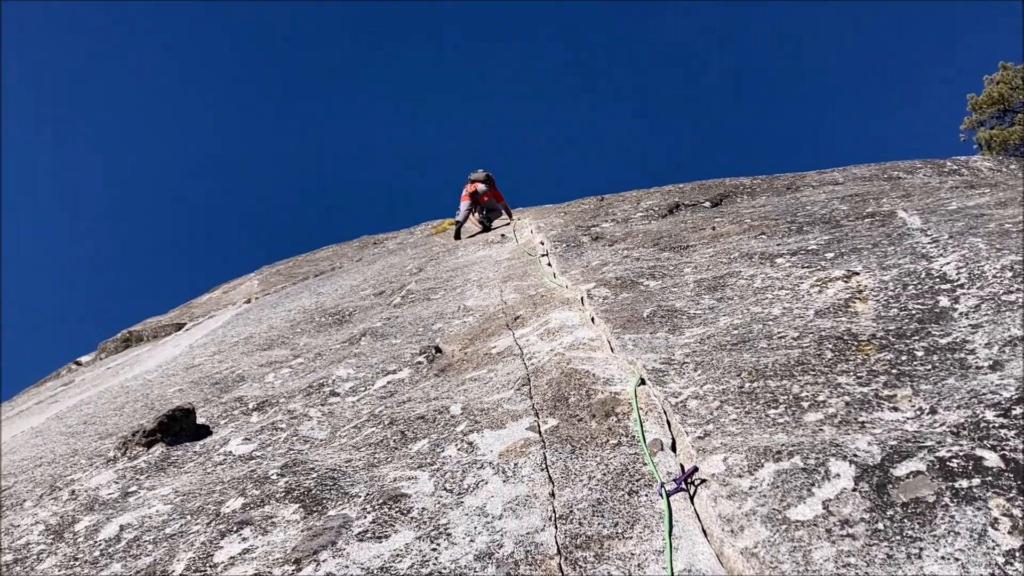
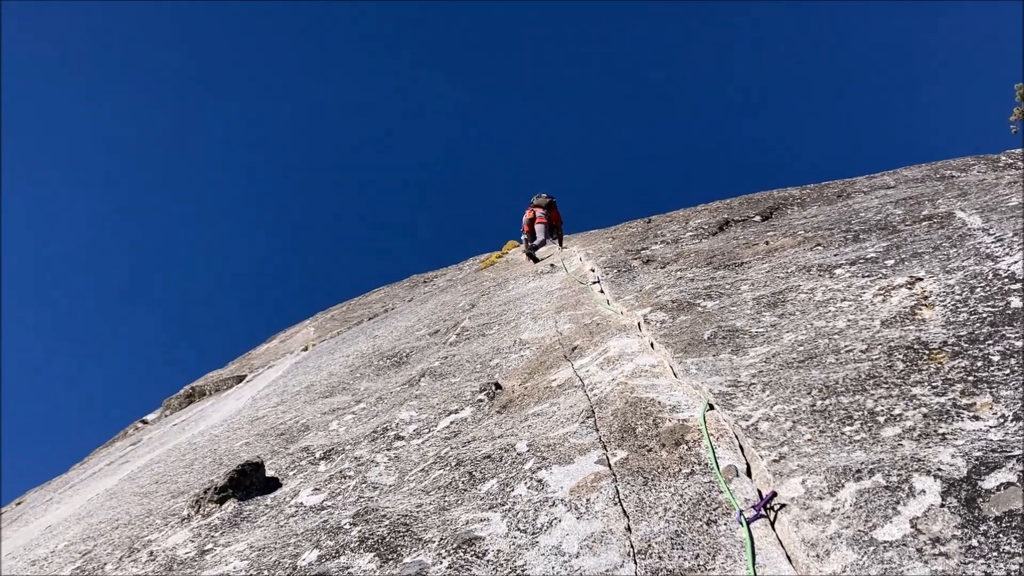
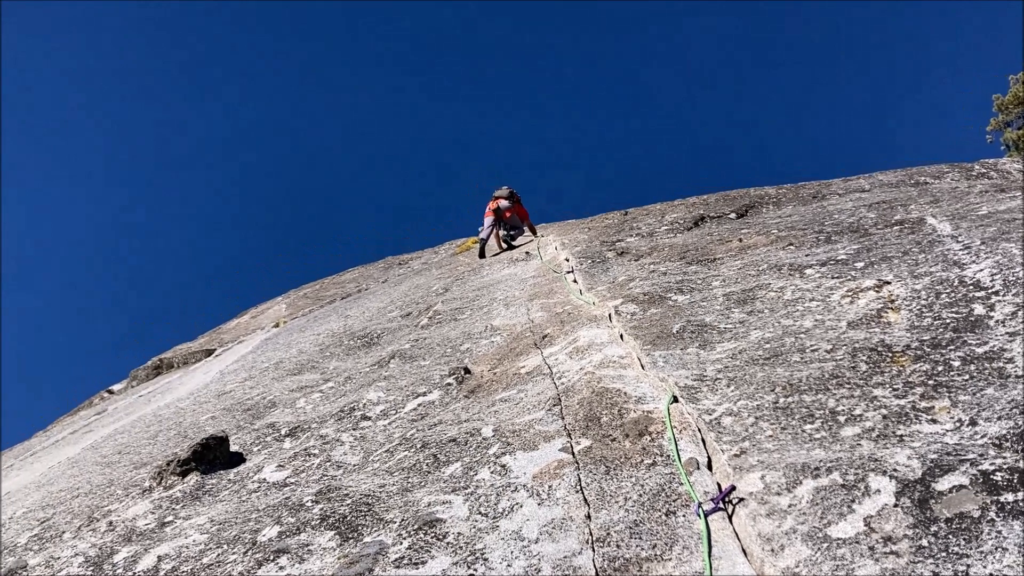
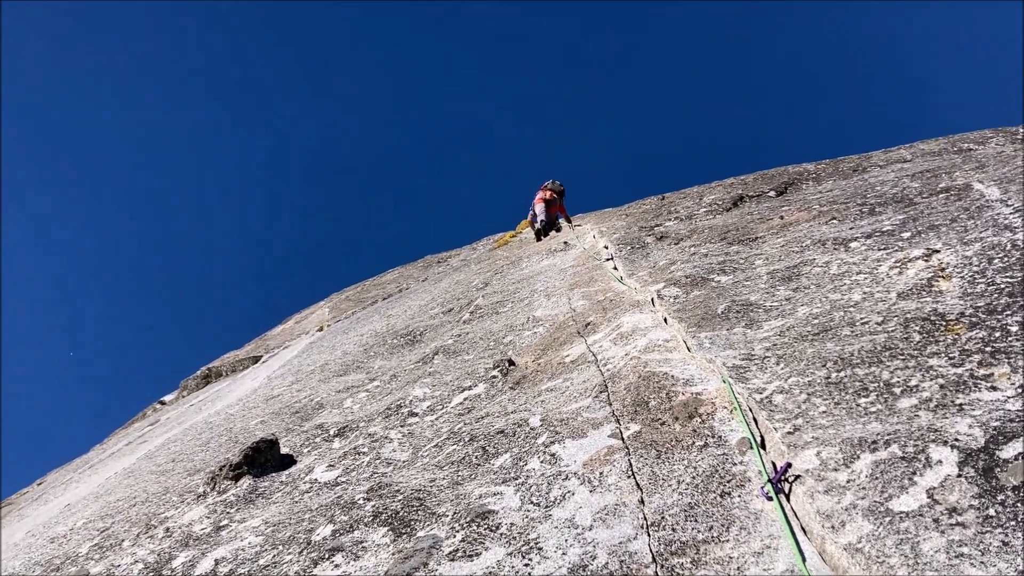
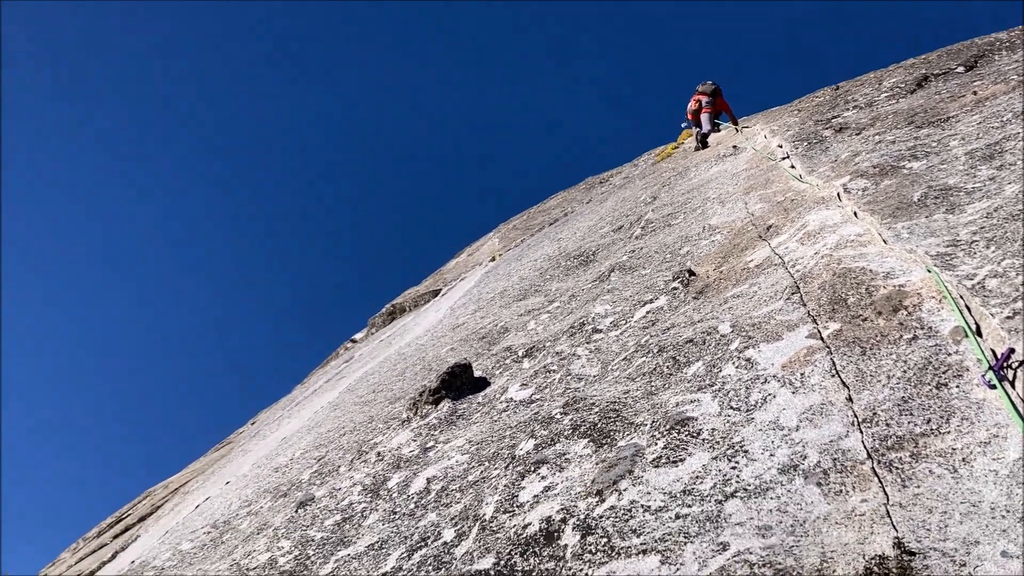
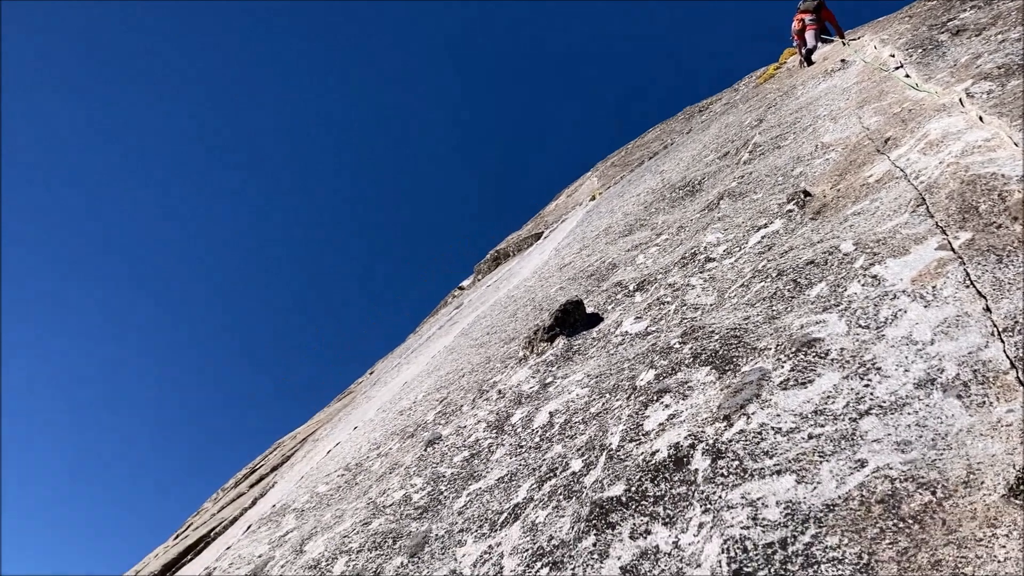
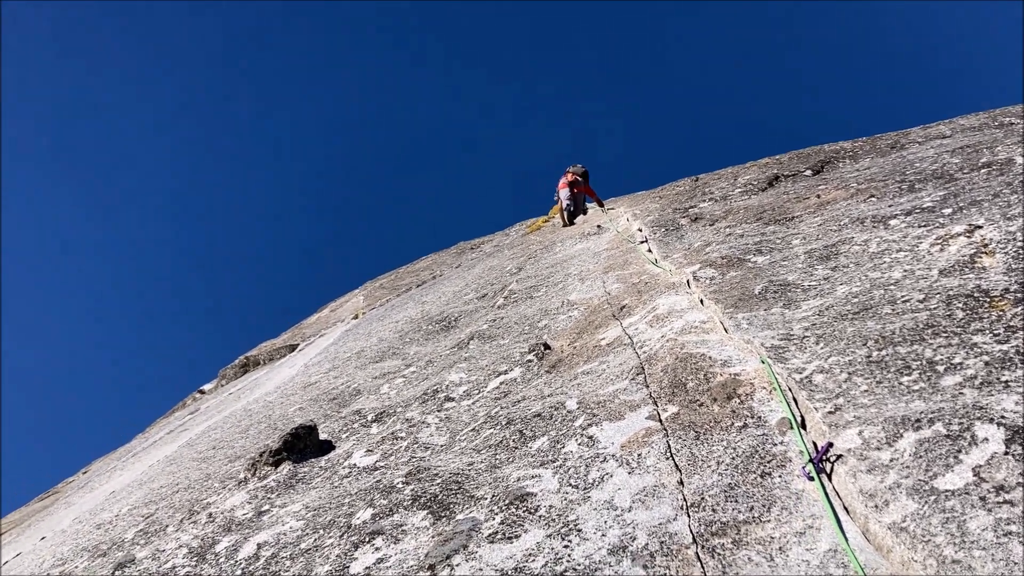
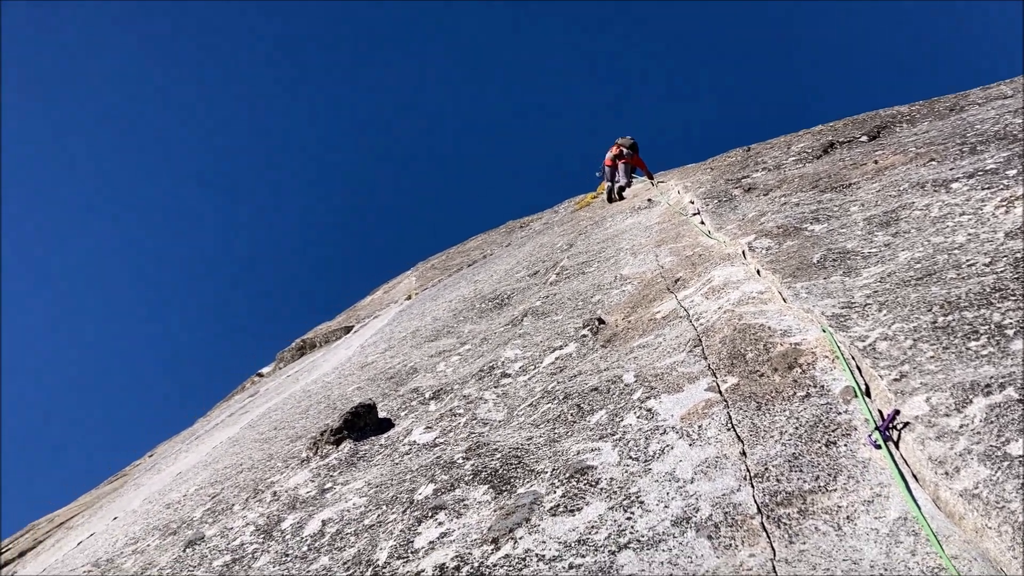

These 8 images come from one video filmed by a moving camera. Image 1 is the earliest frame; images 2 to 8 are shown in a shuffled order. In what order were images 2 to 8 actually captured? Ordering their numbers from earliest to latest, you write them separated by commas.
3, 2, 4, 7, 8, 5, 6
